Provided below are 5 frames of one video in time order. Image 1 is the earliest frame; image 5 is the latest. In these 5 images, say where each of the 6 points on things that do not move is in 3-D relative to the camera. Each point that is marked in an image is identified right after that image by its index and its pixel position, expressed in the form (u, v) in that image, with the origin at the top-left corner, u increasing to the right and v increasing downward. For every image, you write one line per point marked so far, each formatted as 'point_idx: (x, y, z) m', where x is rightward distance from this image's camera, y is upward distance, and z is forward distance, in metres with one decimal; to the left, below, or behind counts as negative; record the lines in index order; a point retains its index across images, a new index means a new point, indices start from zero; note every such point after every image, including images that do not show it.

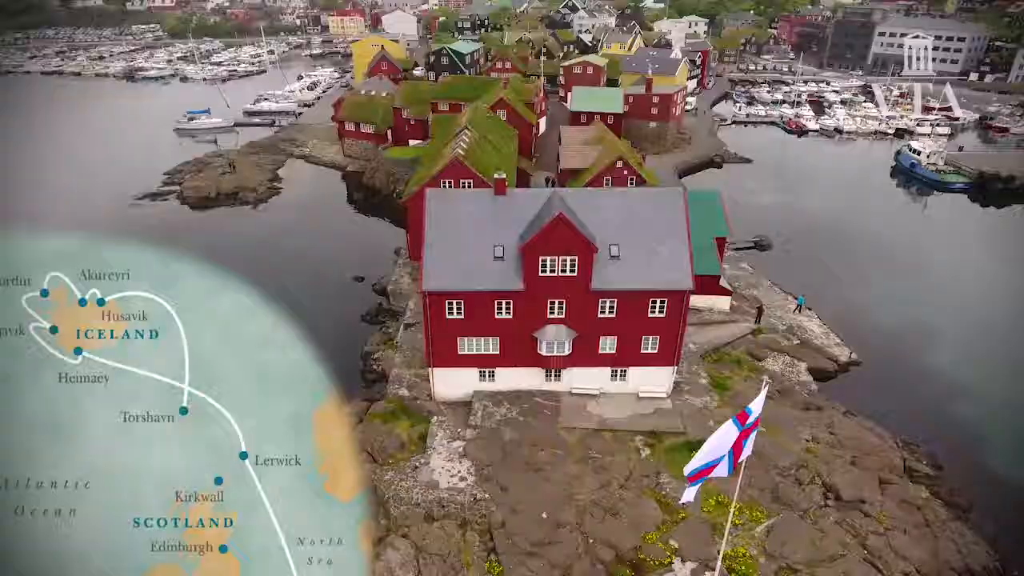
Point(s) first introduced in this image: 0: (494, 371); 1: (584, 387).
0: (-0.2, -2.7, +16.8) m
1: (+2.1, -3.0, +16.9) m
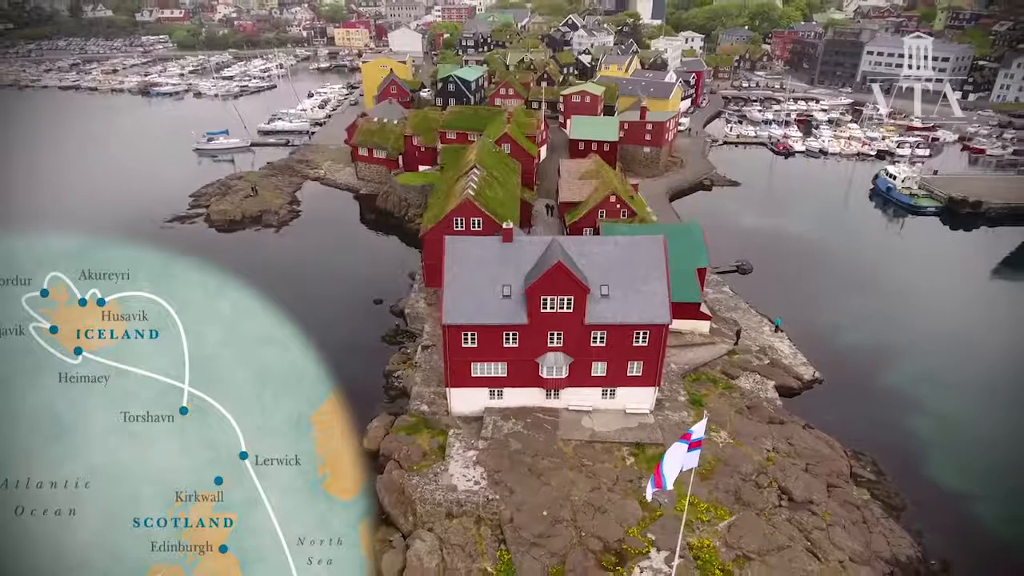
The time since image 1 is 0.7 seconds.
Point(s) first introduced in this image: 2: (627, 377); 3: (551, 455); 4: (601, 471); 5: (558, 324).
0: (-0.1, -3.2, +18.3) m
1: (+2.2, -3.6, +18.3) m
2: (+3.4, -2.7, +17.9) m
3: (+1.2, -4.8, +16.9) m
4: (+2.5, -5.0, +16.5) m
5: (+1.4, -1.4, +17.2) m
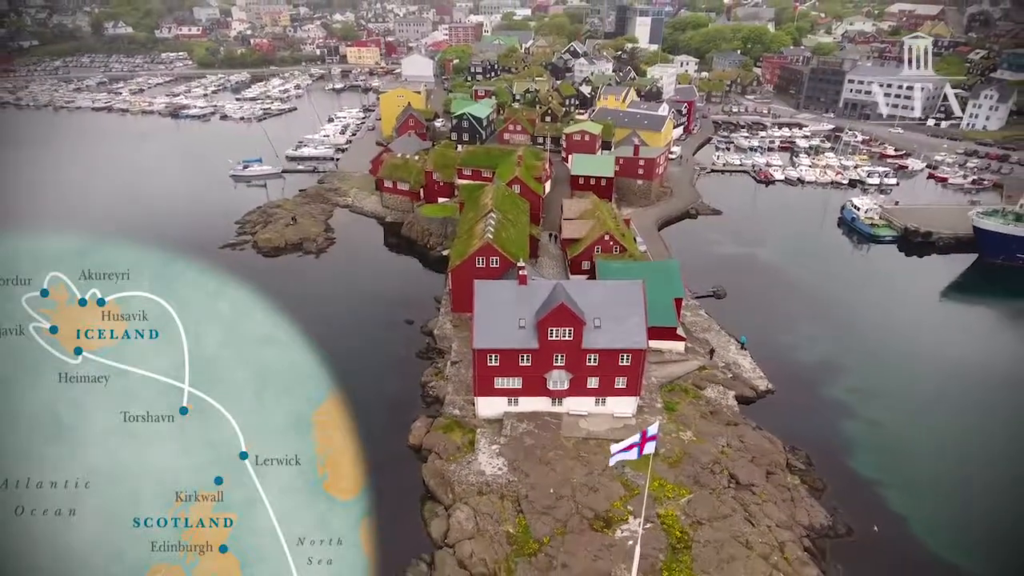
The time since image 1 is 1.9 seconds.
0: (+0.2, -4.0, +21.2) m
1: (+2.5, -4.3, +21.3) m
2: (+3.7, -3.5, +20.8) m
3: (+1.5, -5.5, +19.9) m
4: (+2.8, -5.8, +19.4) m
5: (+1.7, -2.1, +20.2) m
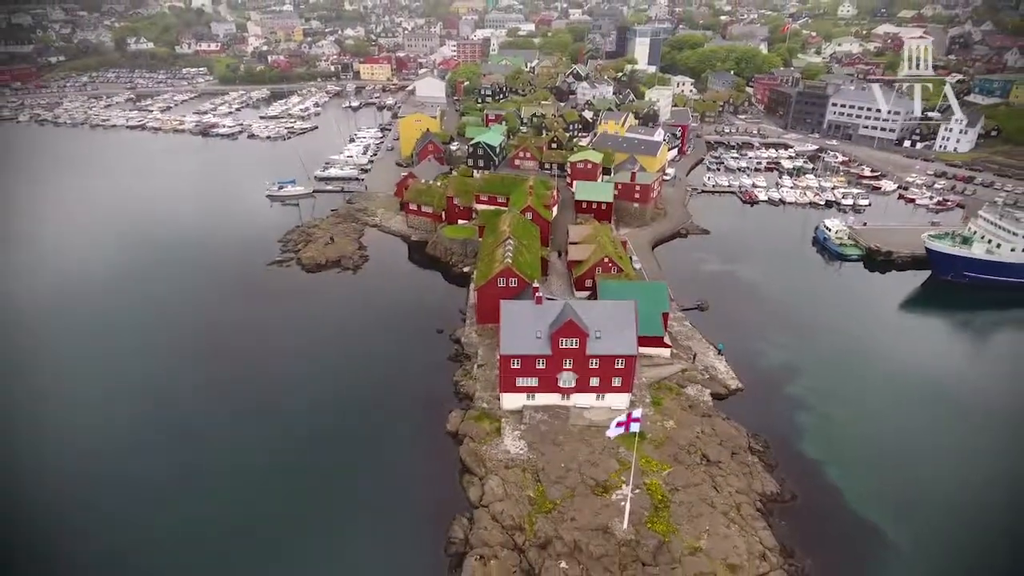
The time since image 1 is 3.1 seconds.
0: (+0.7, -4.5, +24.5) m
1: (+3.0, -4.9, +24.6) m
2: (+4.2, -4.0, +24.1) m
3: (+2.1, -6.0, +23.2) m
4: (+3.3, -6.3, +22.7) m
5: (+2.2, -2.7, +23.5) m
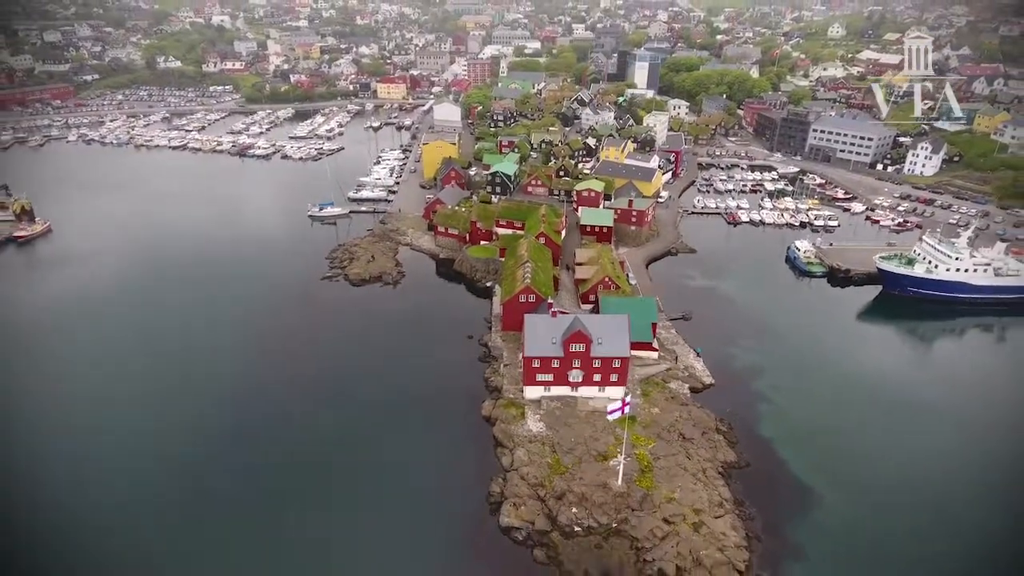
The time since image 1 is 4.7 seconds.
0: (+1.5, -5.2, +29.3) m
1: (+3.8, -5.5, +29.3) m
2: (+5.0, -4.7, +28.8) m
3: (+2.8, -6.7, +27.9) m
4: (+4.1, -6.9, +27.5) m
5: (+3.0, -3.3, +28.2) m
